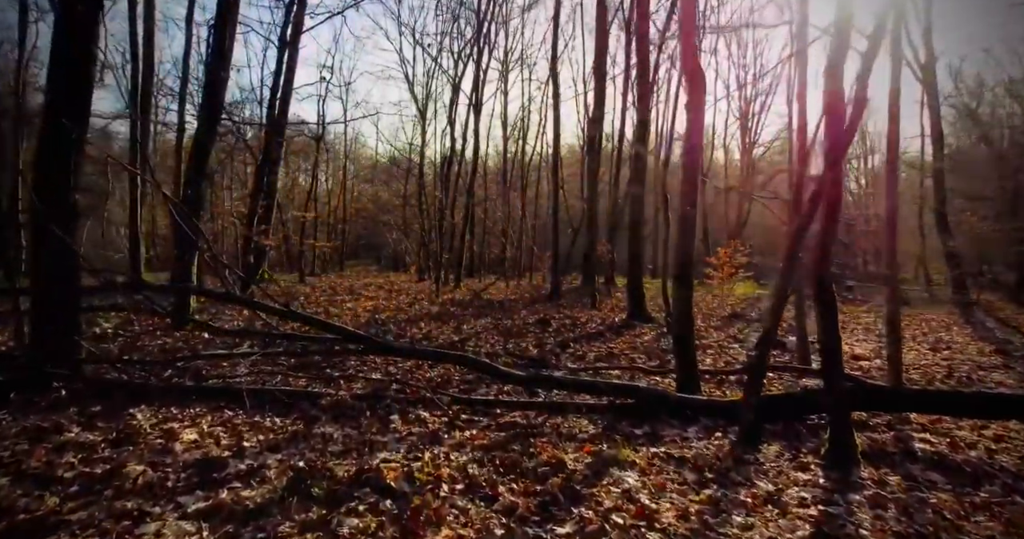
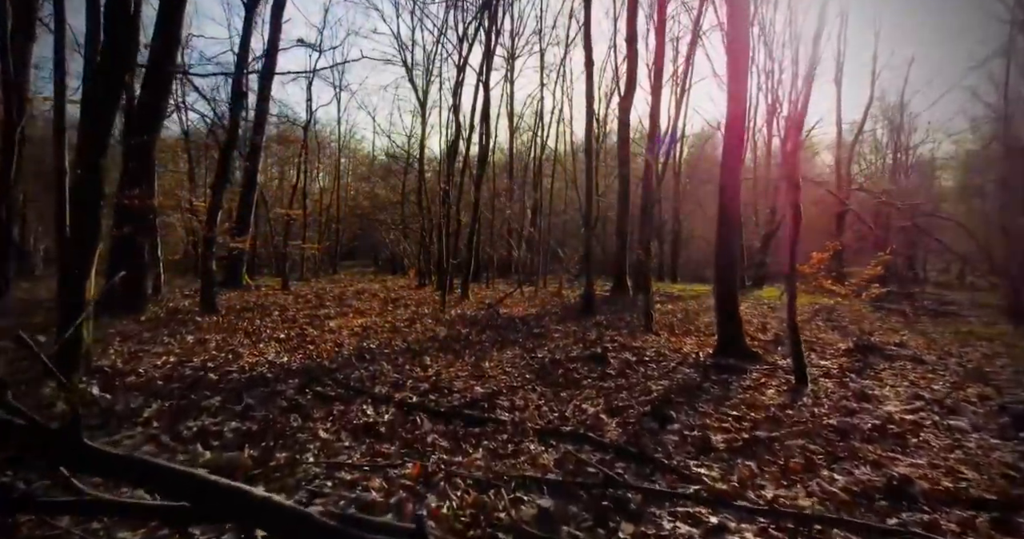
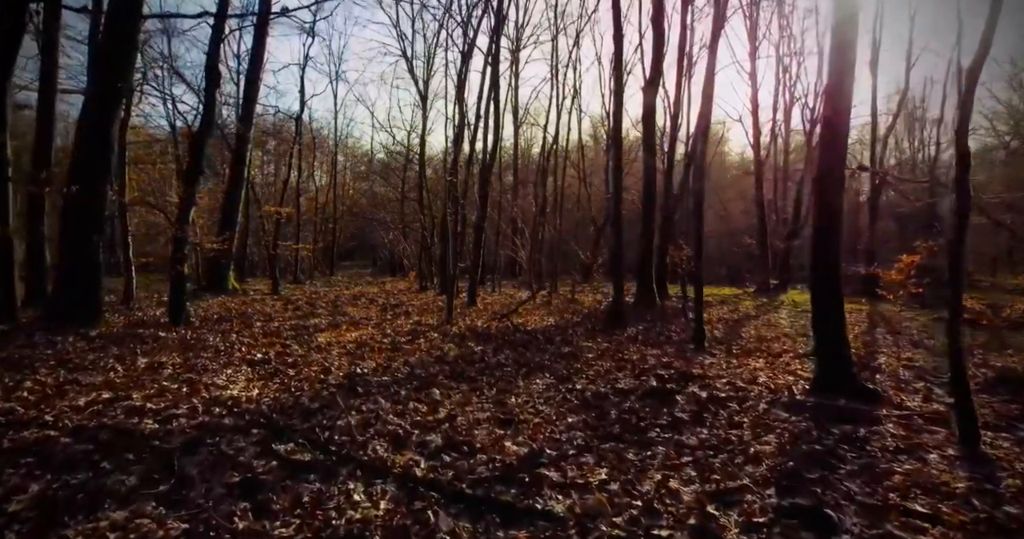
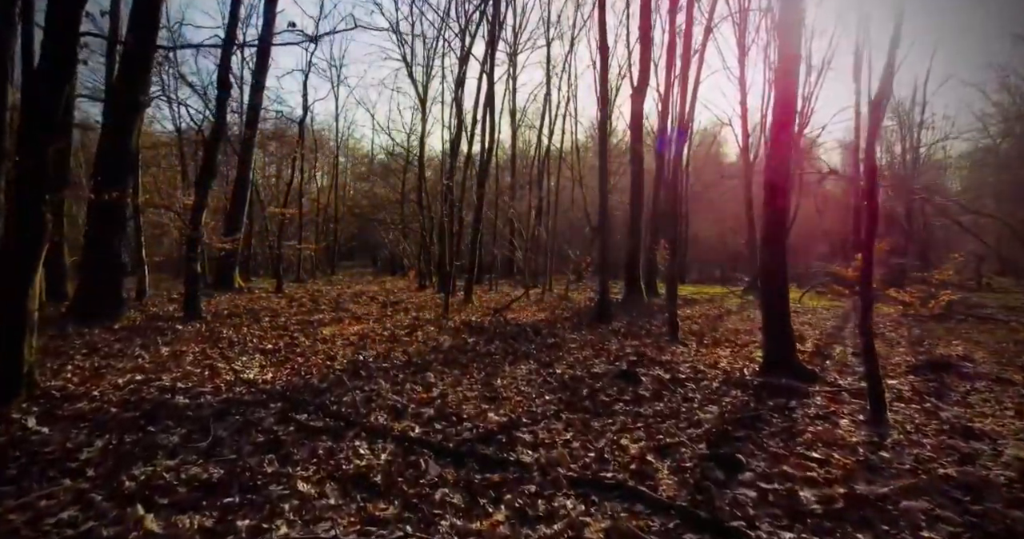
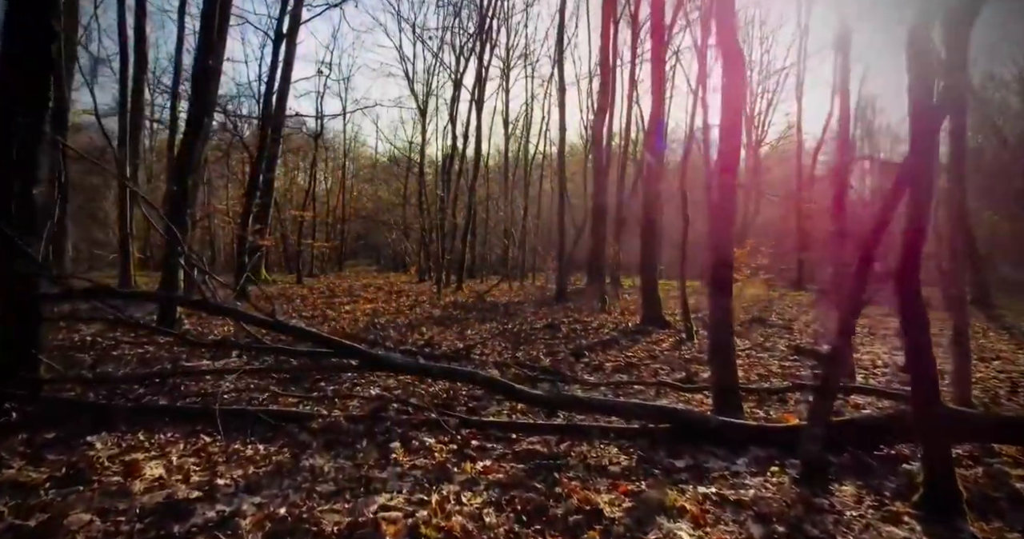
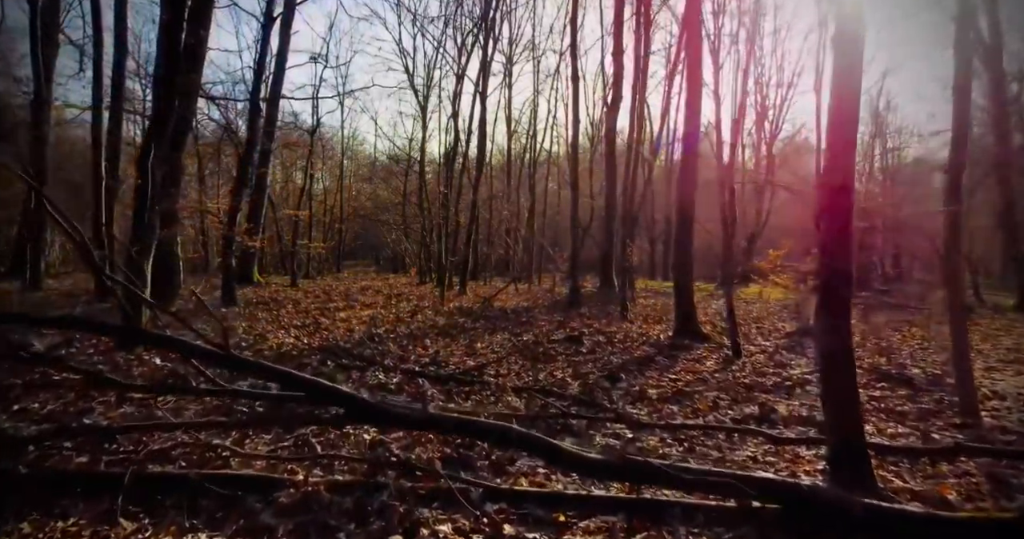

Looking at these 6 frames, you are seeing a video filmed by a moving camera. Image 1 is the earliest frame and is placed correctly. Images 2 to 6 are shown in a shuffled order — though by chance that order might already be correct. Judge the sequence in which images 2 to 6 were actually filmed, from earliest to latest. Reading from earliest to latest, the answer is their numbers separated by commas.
5, 6, 2, 4, 3
